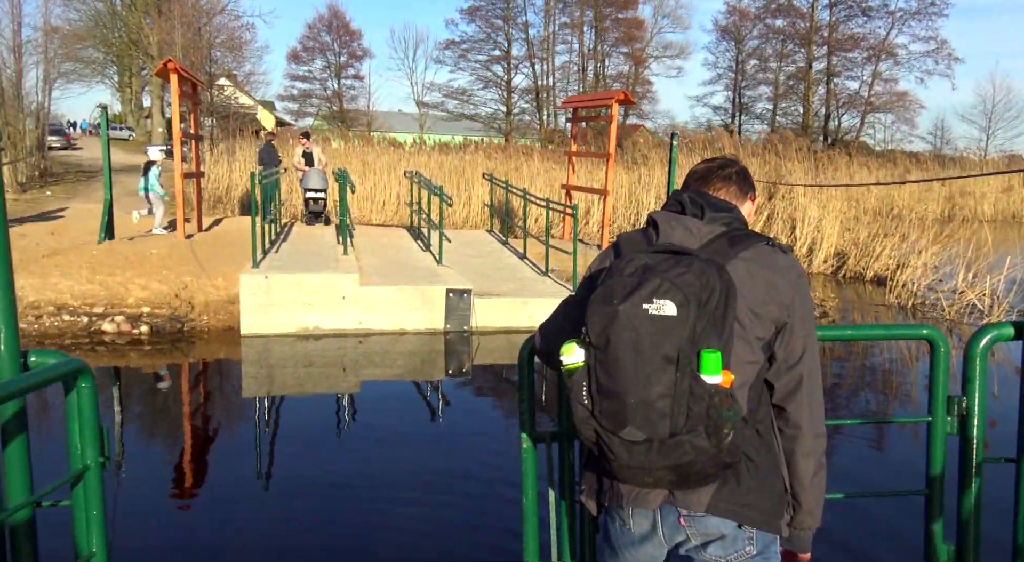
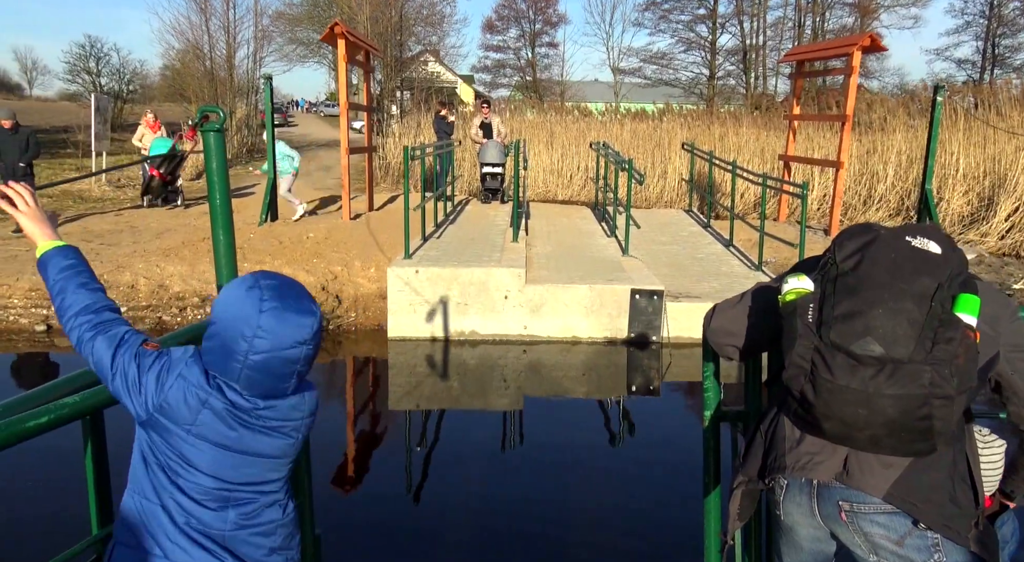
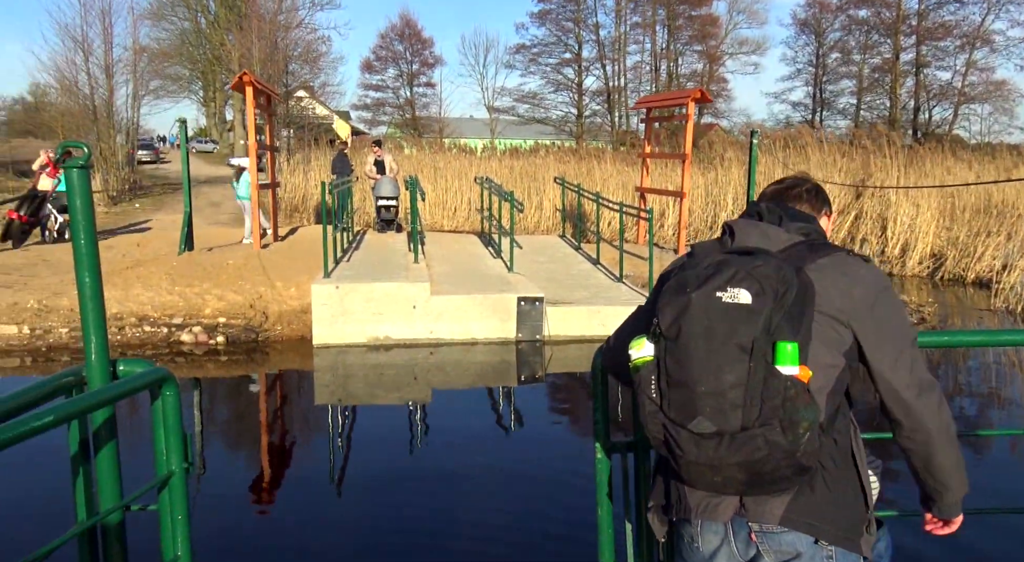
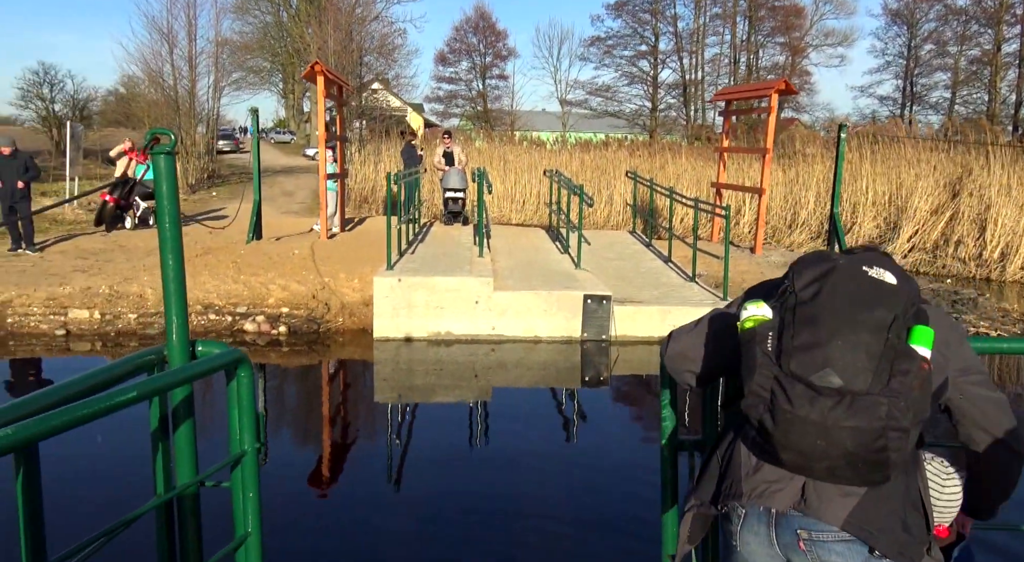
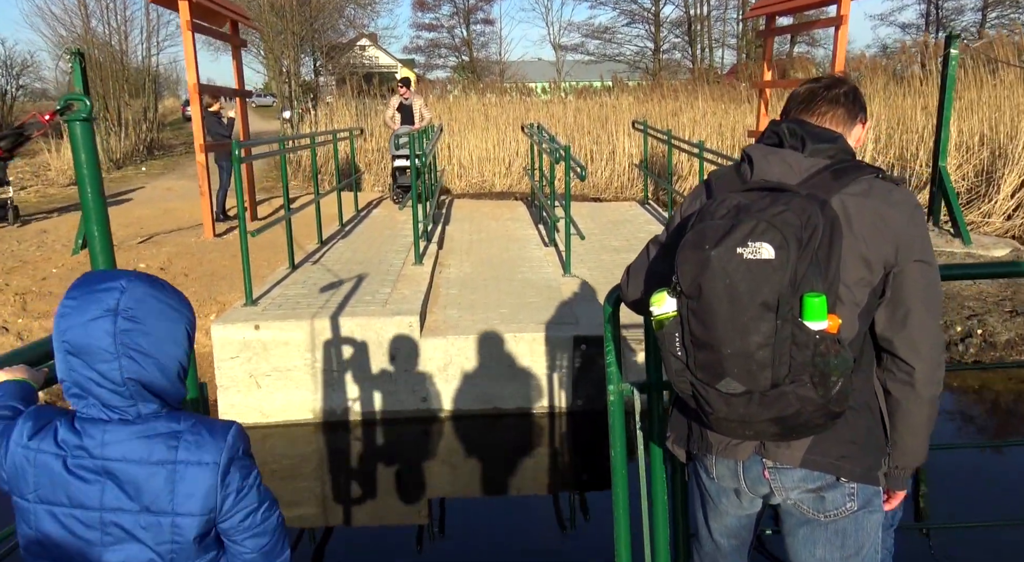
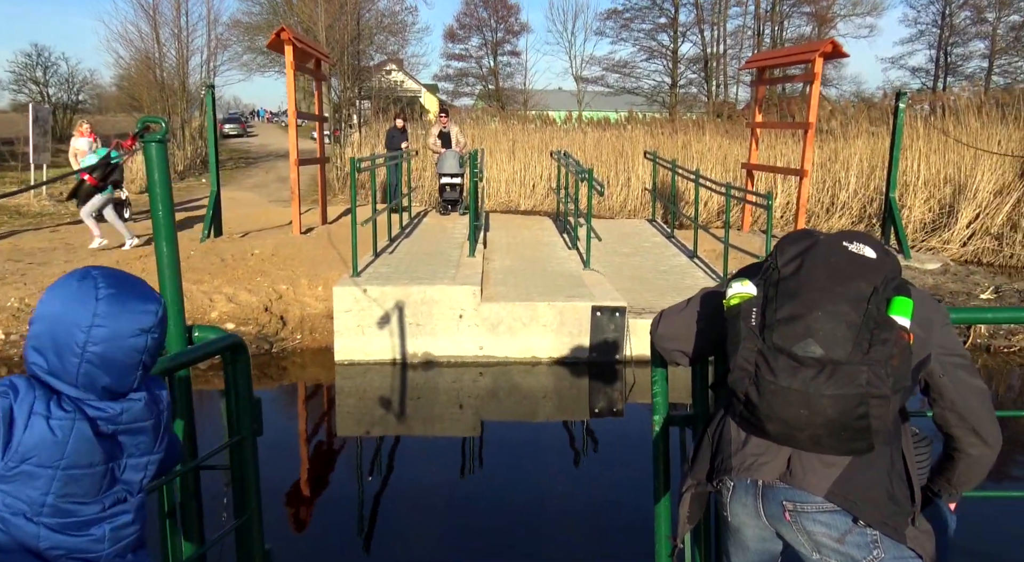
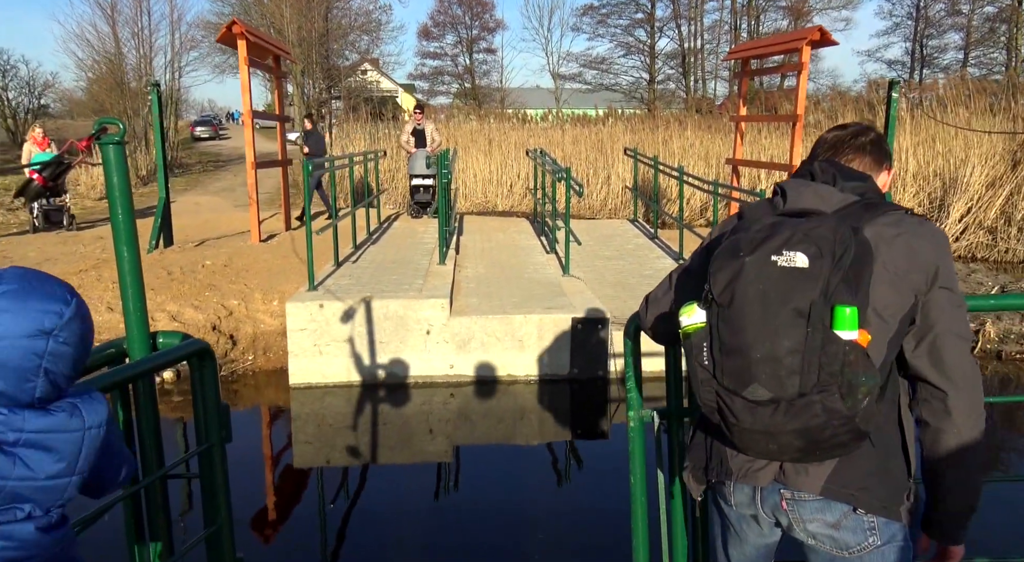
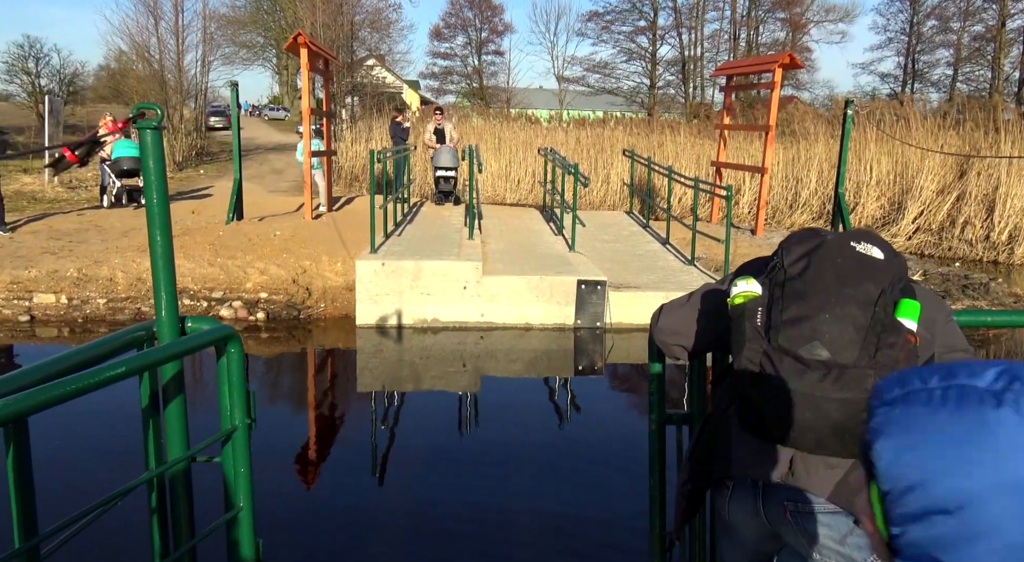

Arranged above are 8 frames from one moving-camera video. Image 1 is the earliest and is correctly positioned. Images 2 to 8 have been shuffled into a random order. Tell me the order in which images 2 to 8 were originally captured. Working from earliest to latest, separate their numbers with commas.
3, 4, 8, 2, 6, 7, 5
